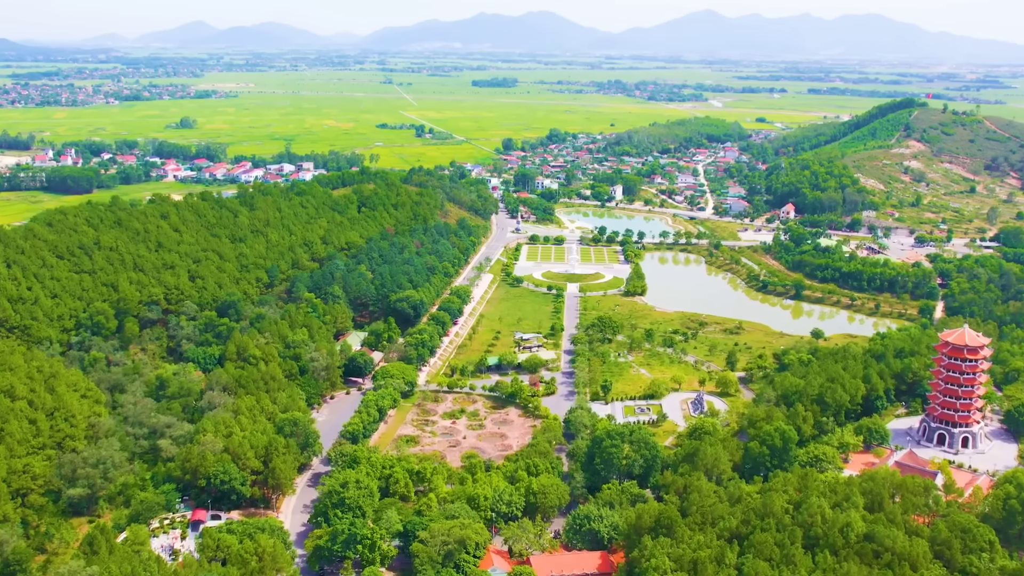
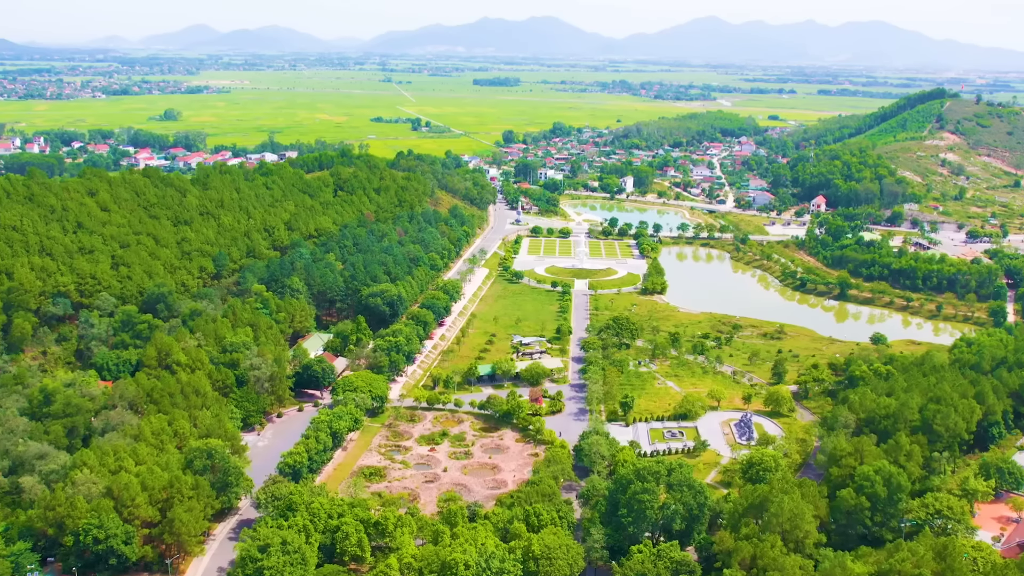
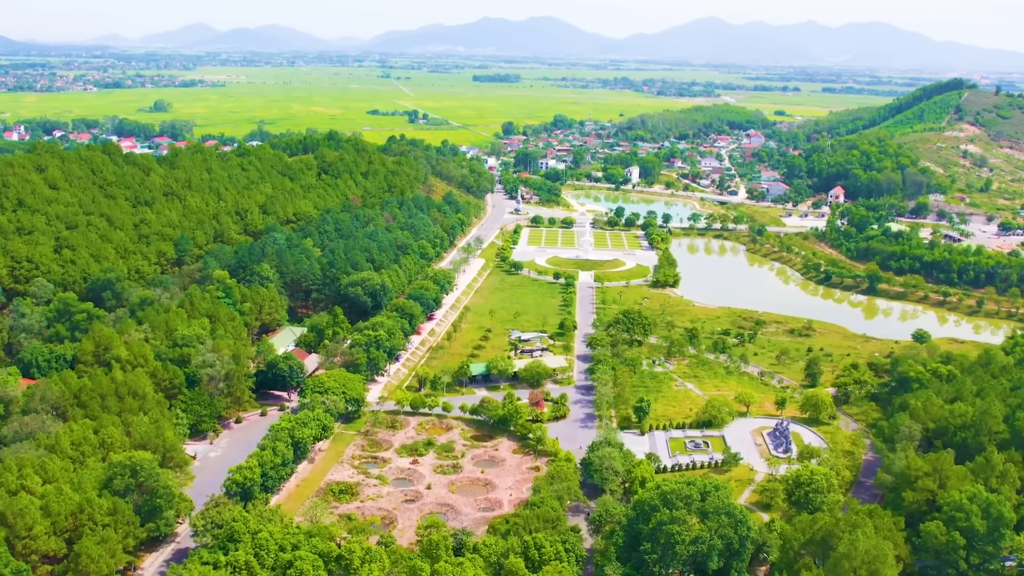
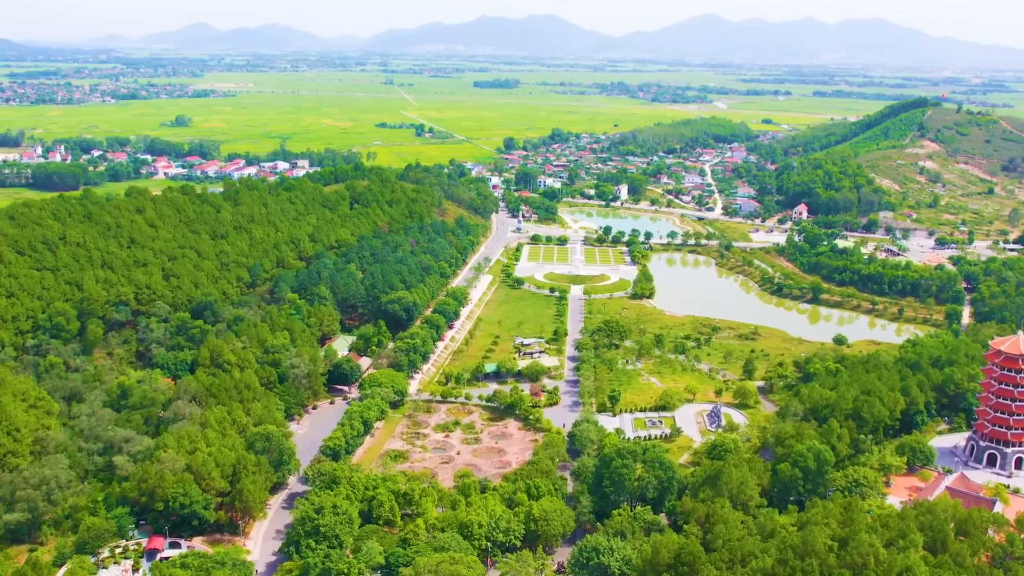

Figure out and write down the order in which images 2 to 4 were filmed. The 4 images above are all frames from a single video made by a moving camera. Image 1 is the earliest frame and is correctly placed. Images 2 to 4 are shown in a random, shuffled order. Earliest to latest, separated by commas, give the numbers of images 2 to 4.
4, 2, 3
